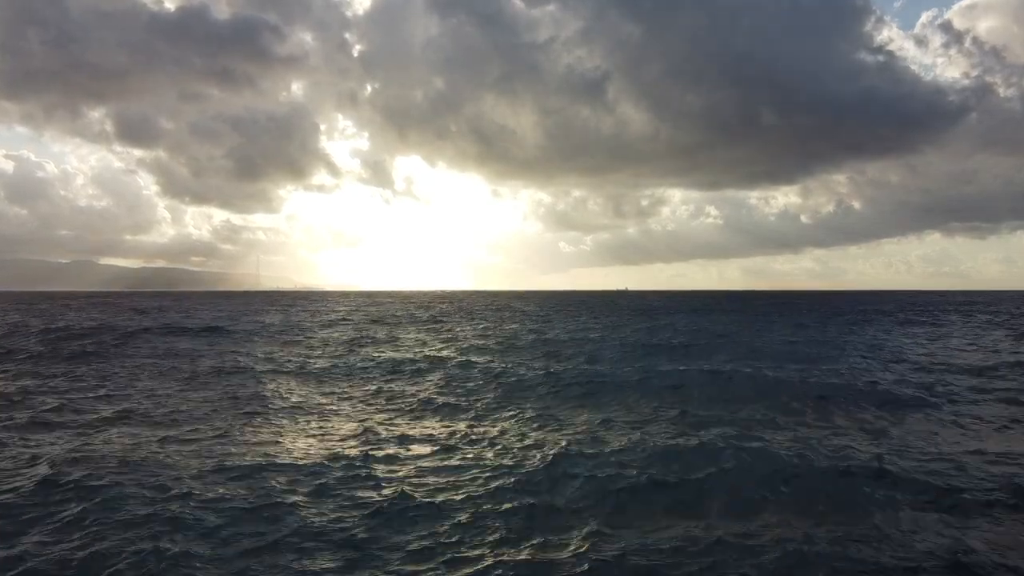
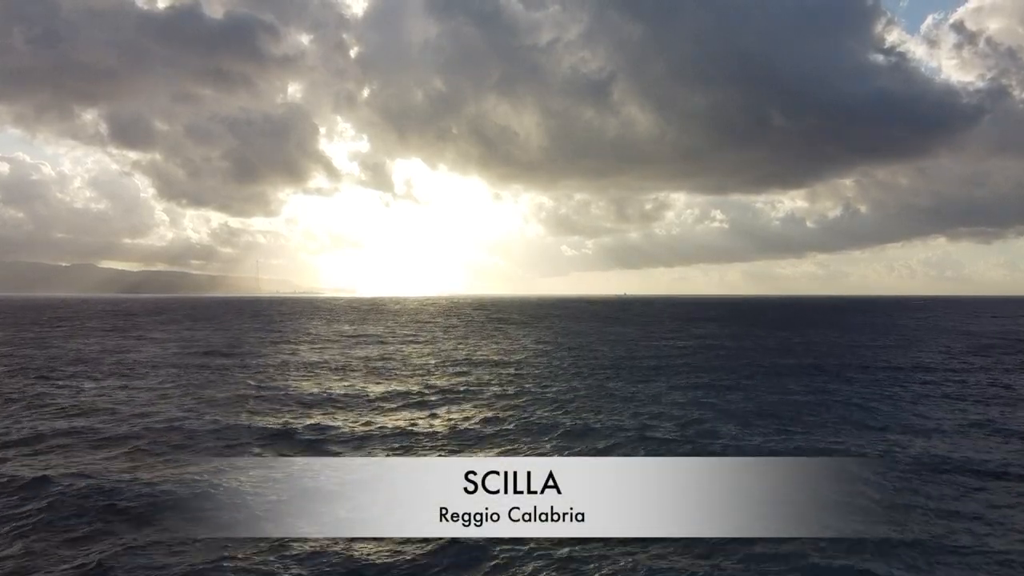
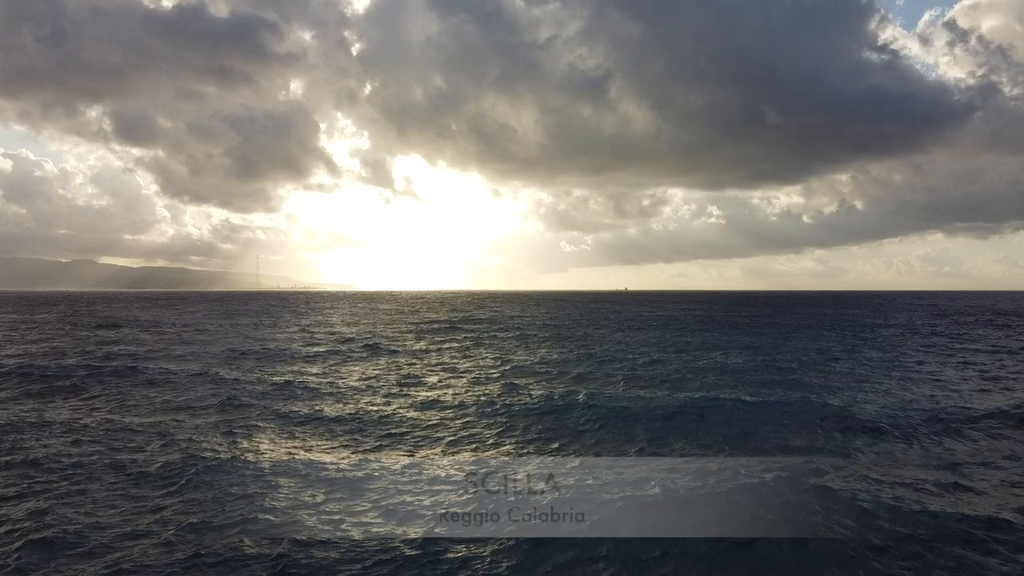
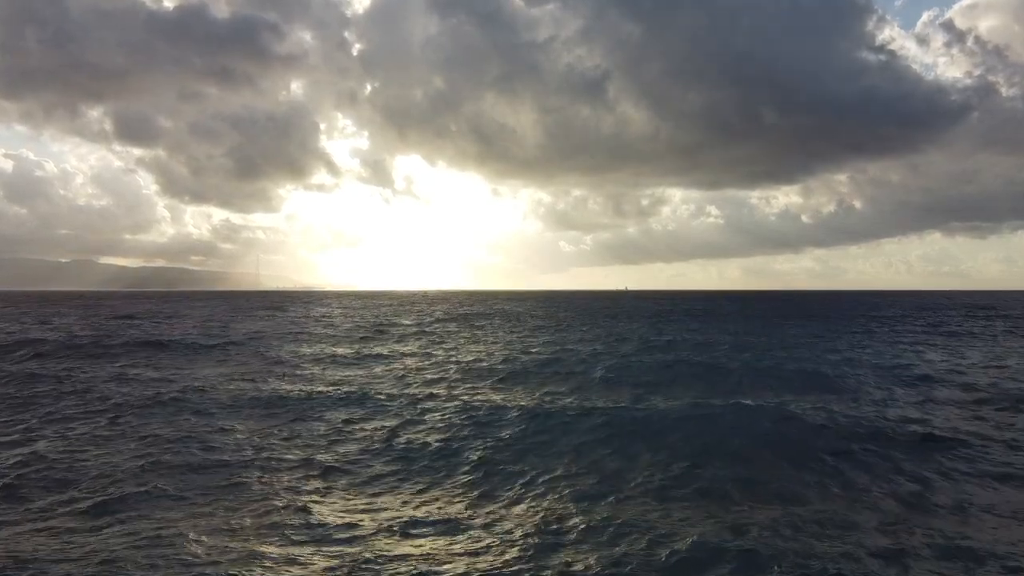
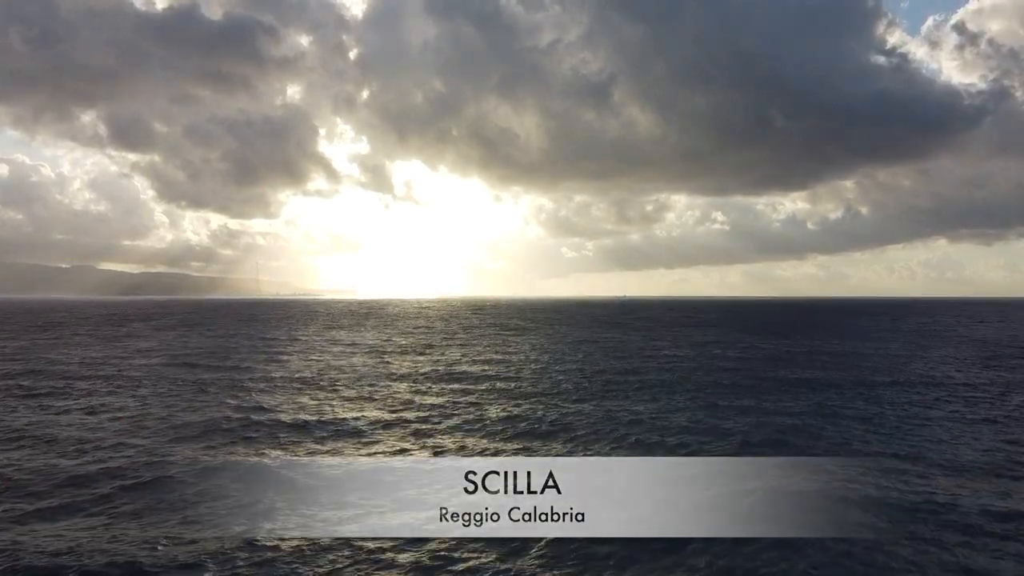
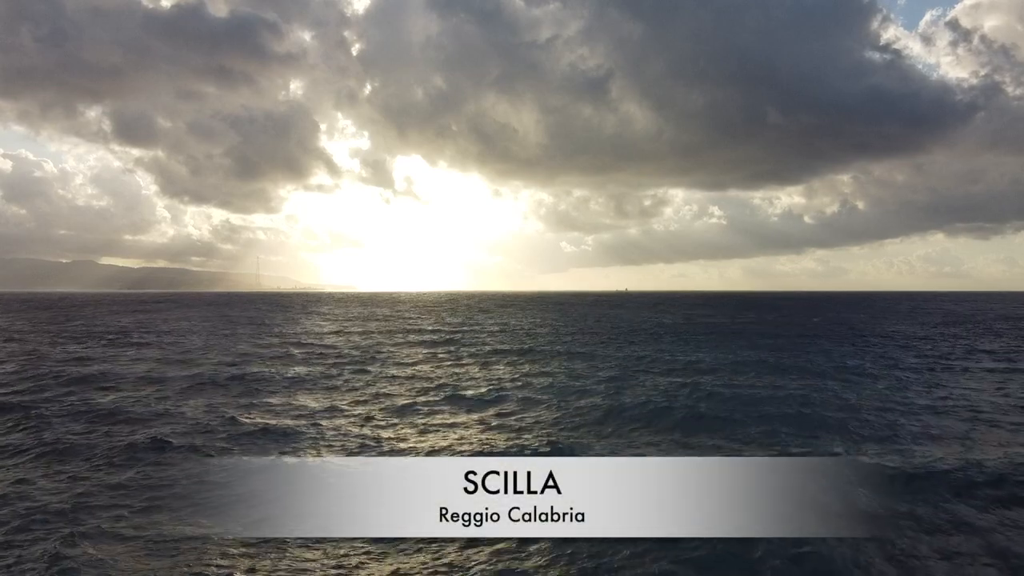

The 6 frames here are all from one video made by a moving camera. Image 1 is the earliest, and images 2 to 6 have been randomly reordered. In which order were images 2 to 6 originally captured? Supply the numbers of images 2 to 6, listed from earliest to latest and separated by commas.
4, 3, 6, 2, 5
